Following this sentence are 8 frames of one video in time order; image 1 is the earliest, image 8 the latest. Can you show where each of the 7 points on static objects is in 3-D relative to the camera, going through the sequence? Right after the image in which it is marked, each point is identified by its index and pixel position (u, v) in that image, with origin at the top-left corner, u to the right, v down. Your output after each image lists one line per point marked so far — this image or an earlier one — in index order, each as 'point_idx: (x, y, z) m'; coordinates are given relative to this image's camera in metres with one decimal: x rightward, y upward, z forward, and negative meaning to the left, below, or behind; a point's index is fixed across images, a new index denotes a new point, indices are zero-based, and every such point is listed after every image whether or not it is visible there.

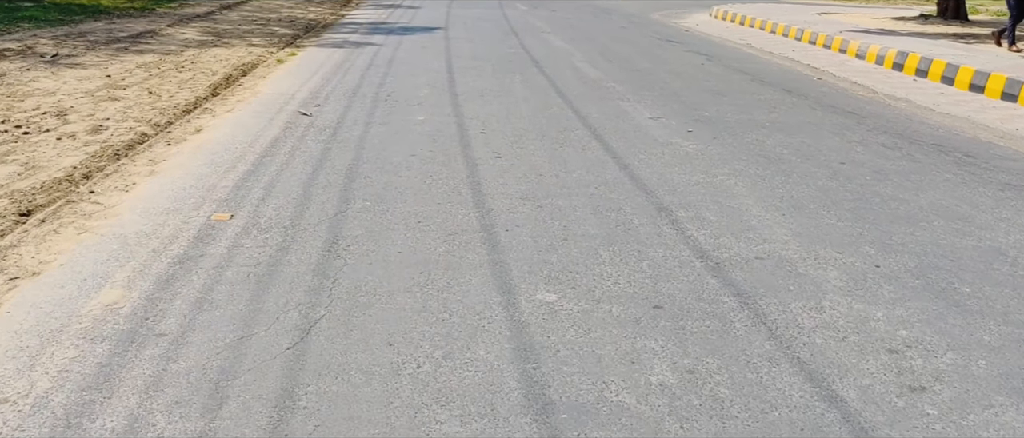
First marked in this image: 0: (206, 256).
0: (-1.3, -0.2, +4.3) m
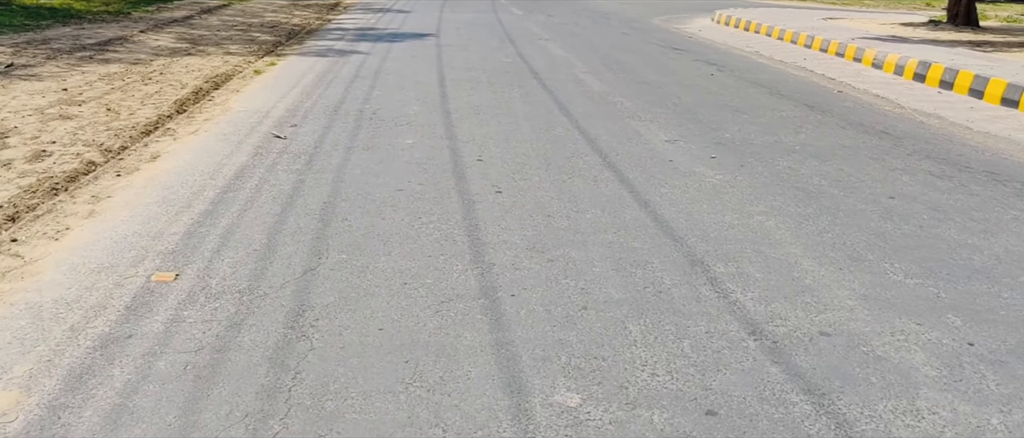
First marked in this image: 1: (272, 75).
0: (-1.3, -0.4, +3.4) m
1: (-2.5, +1.5, +10.3) m
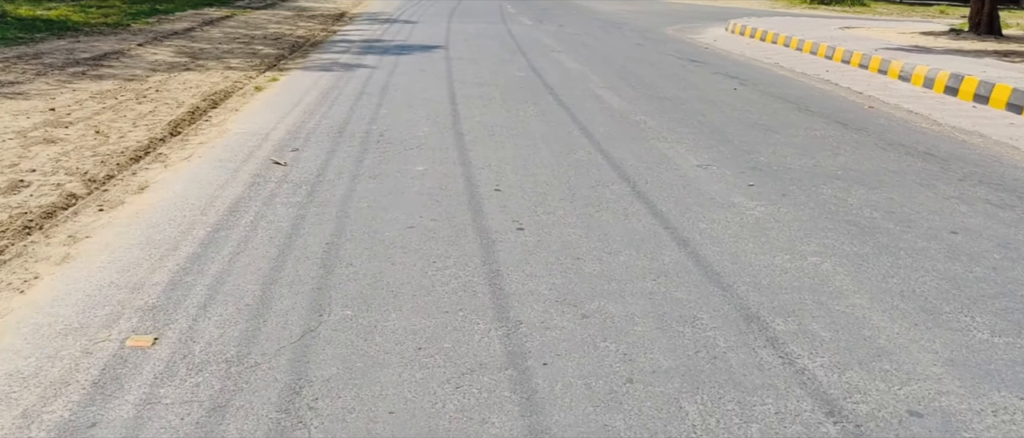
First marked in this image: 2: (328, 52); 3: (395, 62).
0: (-1.2, -0.6, +2.9) m
1: (-2.3, +1.2, +9.8) m
2: (-2.5, +2.3, +13.7) m
3: (-1.5, +2.0, +12.8) m
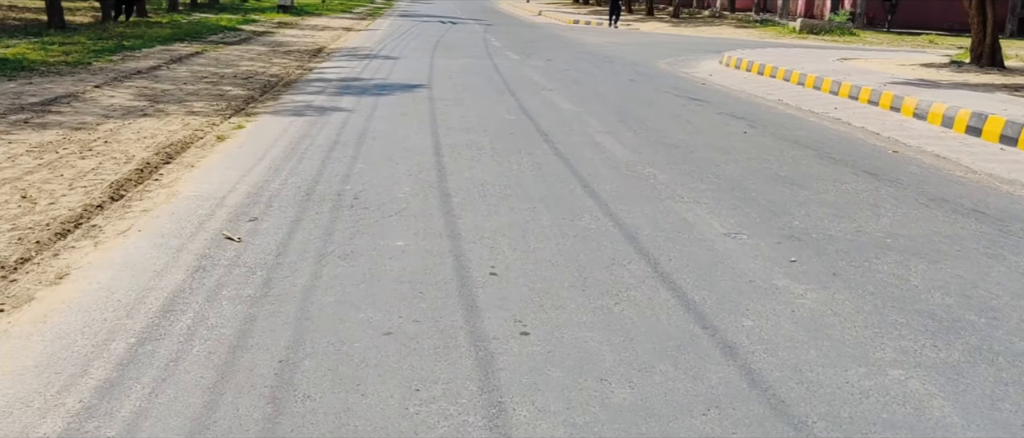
0: (-1.1, -1.0, +1.8) m
1: (-2.4, +0.7, +8.8) m
2: (-2.7, +1.6, +12.8) m
3: (-1.6, +1.4, +11.8) m
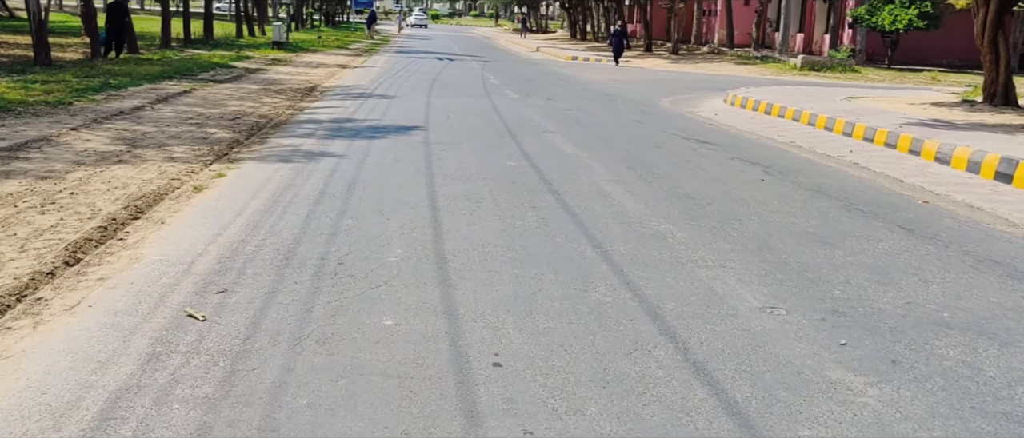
0: (-1.1, -1.2, +1.1) m
1: (-2.4, +0.2, +8.1) m
2: (-2.7, +1.0, +12.1) m
3: (-1.6, +0.8, +11.1) m
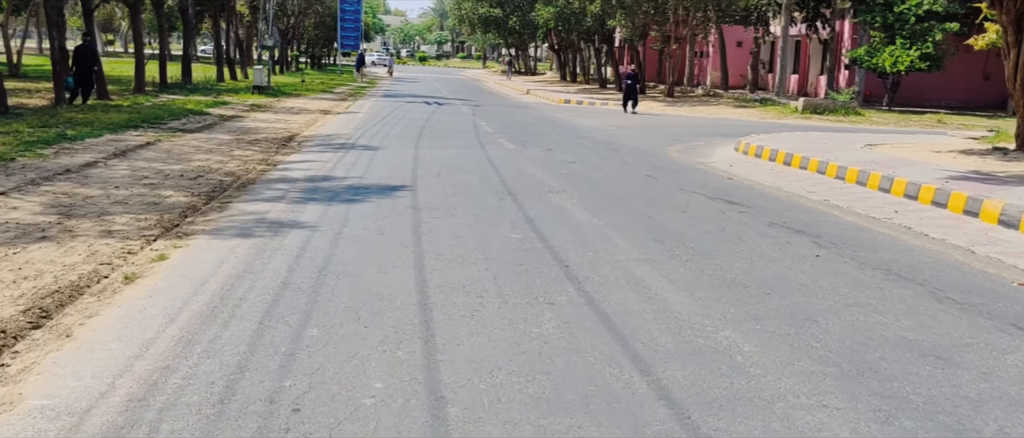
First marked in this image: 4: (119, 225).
0: (-0.9, -1.5, -0.6) m
1: (-2.3, -0.4, +6.4) m
2: (-2.7, +0.2, +10.5) m
3: (-1.6, 0.0, +9.5) m
4: (-3.4, -0.1, +8.7) m
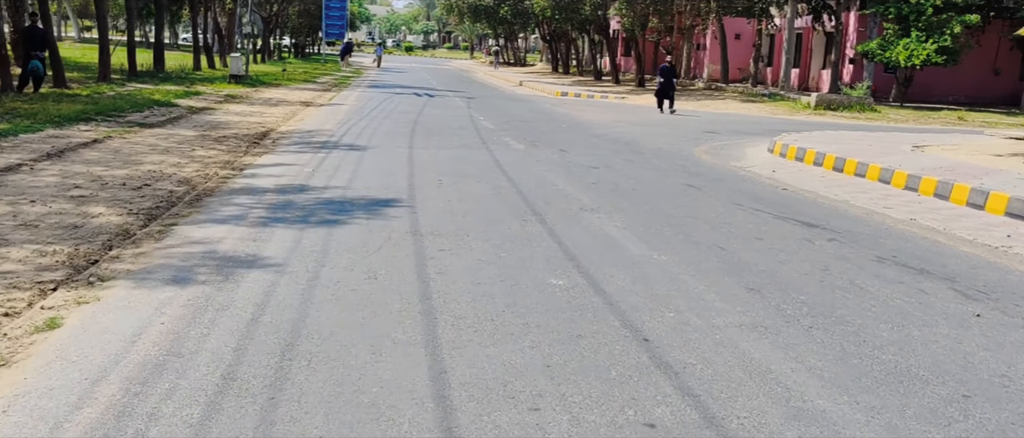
0: (-0.5, -1.9, -2.9) m
1: (-2.1, -0.7, +4.1) m
2: (-2.4, 0.0, +8.1) m
3: (-1.4, -0.2, +7.1) m
4: (-3.2, -0.3, +6.3) m
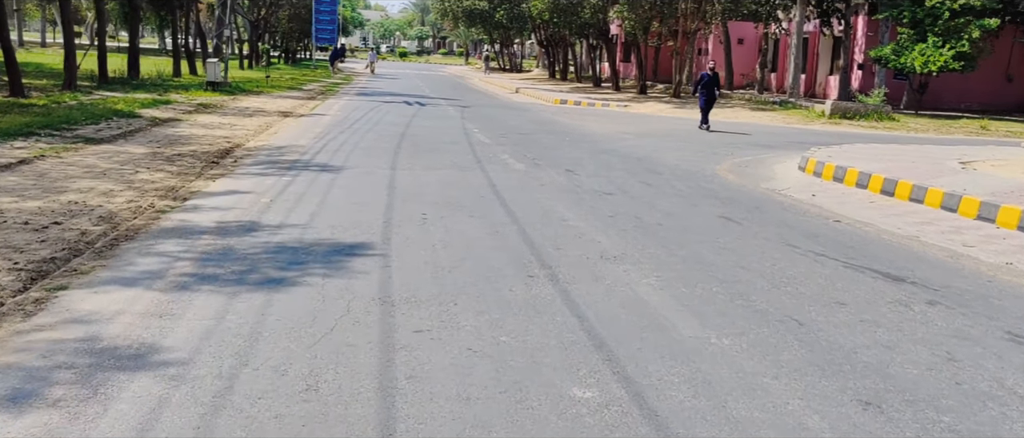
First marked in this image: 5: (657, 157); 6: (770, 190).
0: (-0.5, -2.2, -4.9) m
1: (-2.0, -1.0, +2.1) m
2: (-2.4, -0.4, +6.1) m
3: (-1.3, -0.6, +5.2) m
4: (-3.2, -0.6, +4.3) m
5: (+2.3, +1.0, +15.7) m
6: (+3.3, +0.4, +12.7) m
